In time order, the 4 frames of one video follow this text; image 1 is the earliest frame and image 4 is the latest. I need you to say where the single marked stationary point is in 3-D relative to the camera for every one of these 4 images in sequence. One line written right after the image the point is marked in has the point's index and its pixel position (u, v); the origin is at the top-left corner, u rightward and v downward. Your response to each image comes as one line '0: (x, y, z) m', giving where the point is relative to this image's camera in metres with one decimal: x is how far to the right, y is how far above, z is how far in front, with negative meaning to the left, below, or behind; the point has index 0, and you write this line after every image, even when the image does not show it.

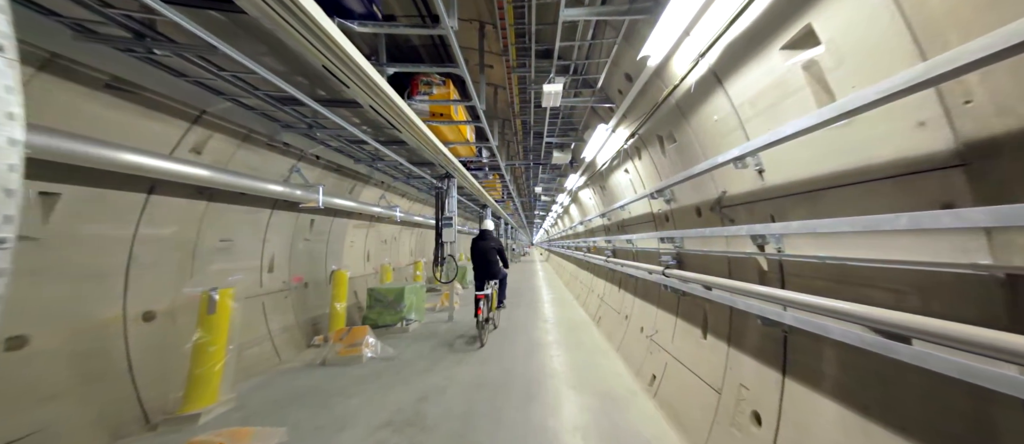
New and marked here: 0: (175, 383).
0: (-2.7, -1.3, +2.5) m
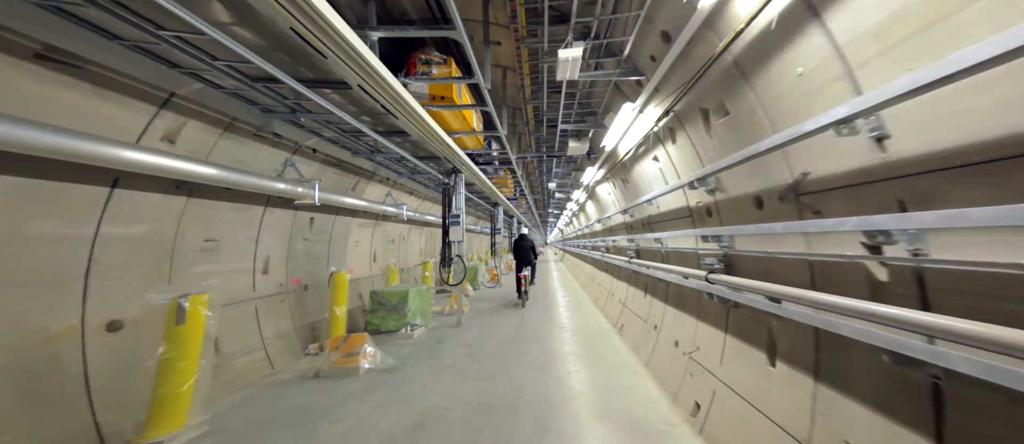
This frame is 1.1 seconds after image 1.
0: (-2.7, -1.3, +2.3) m
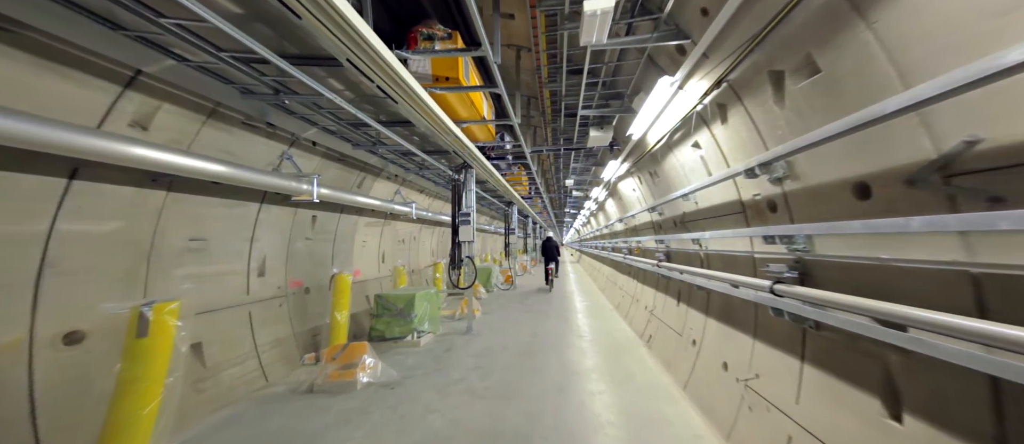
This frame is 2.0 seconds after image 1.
0: (-2.6, -1.3, +2.0) m
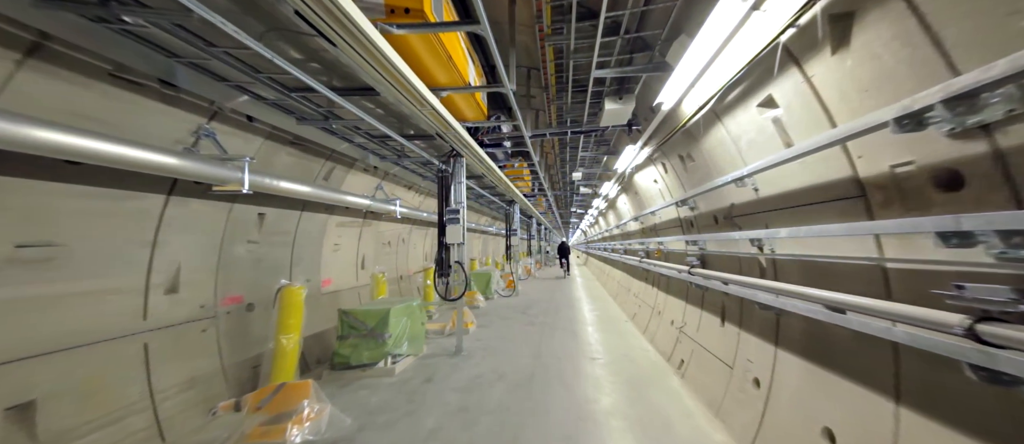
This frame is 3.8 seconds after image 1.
0: (-2.6, -1.2, +1.2) m
